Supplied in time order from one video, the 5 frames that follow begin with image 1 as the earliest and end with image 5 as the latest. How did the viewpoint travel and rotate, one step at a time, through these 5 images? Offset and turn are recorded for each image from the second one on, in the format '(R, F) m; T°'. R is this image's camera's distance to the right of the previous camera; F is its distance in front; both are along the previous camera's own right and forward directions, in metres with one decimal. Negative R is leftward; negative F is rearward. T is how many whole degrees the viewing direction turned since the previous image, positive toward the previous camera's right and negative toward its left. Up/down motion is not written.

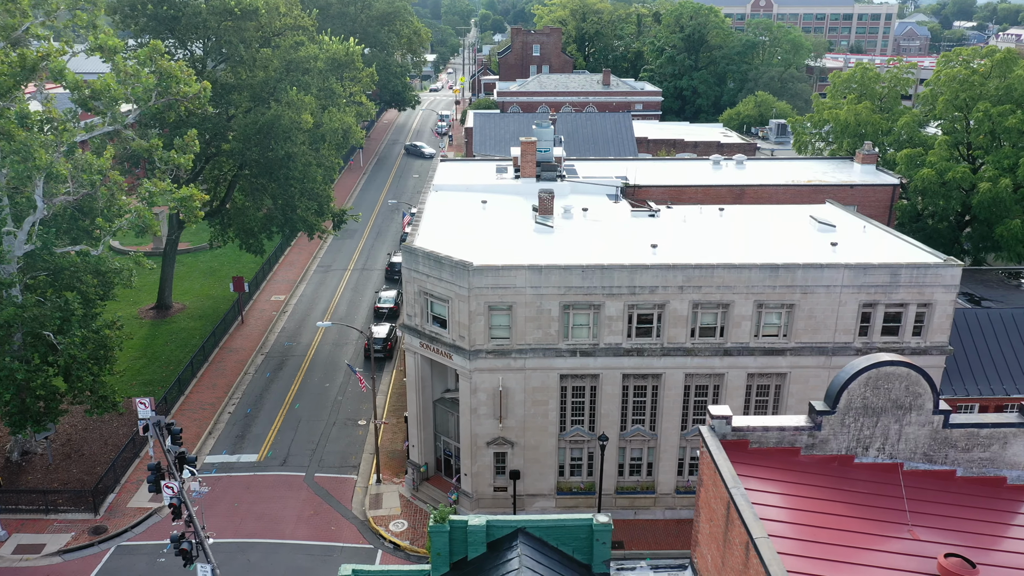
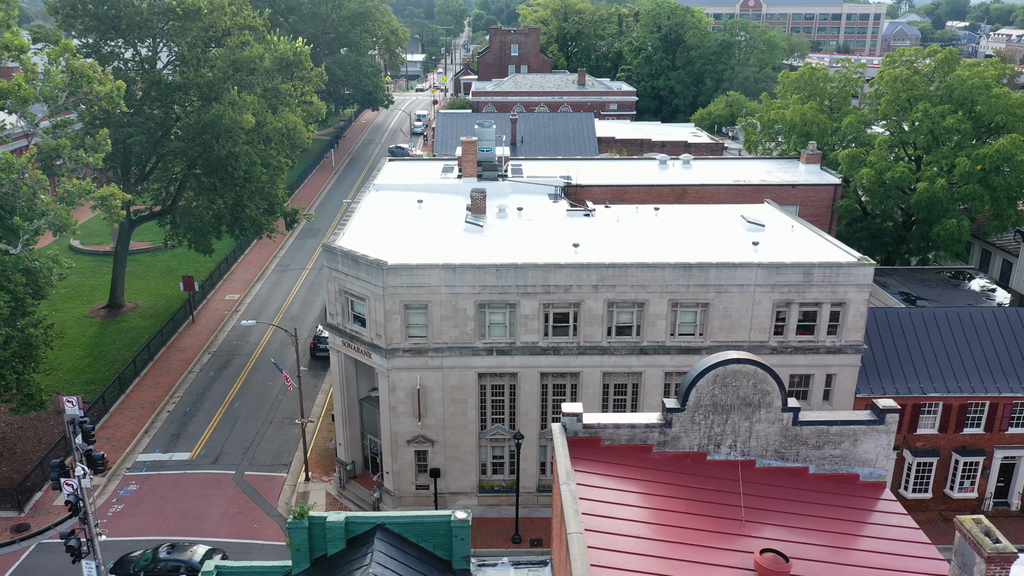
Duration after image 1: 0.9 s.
(+3.3, -0.2) m; 0°
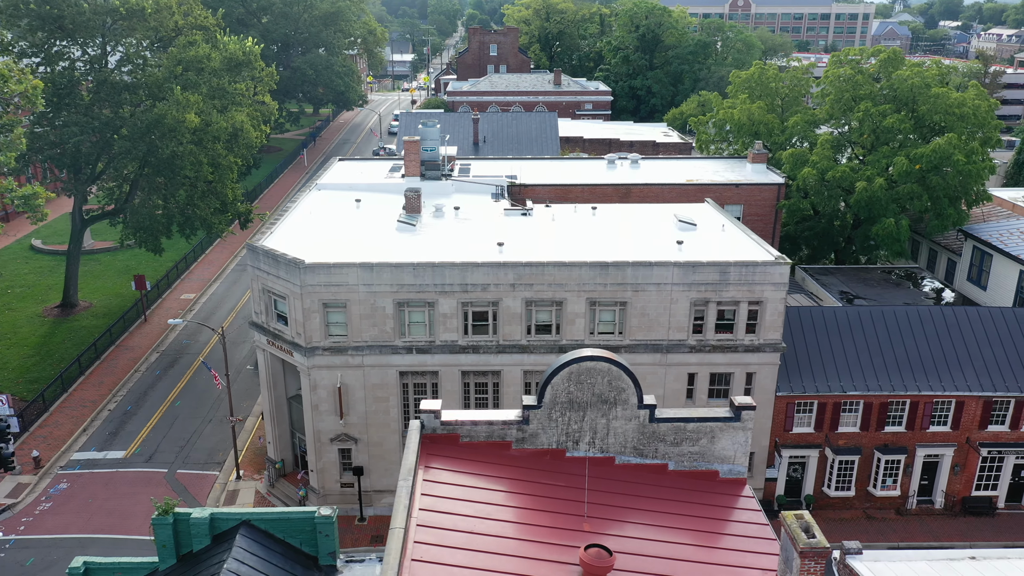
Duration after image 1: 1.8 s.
(+3.2, -0.1) m; 0°
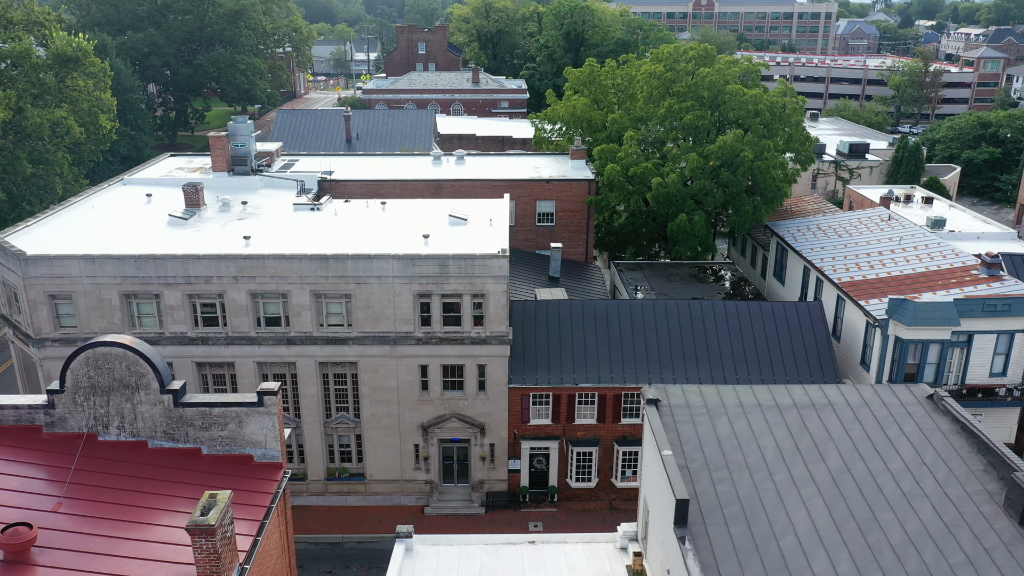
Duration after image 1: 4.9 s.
(+11.0, -0.4) m; 0°
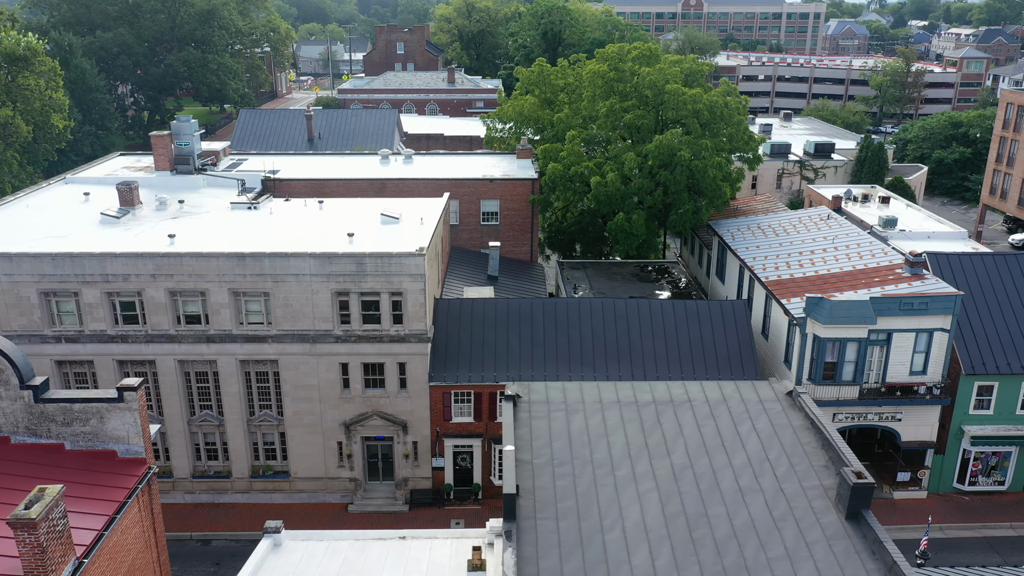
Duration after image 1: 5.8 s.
(+3.3, -0.1) m; 0°
